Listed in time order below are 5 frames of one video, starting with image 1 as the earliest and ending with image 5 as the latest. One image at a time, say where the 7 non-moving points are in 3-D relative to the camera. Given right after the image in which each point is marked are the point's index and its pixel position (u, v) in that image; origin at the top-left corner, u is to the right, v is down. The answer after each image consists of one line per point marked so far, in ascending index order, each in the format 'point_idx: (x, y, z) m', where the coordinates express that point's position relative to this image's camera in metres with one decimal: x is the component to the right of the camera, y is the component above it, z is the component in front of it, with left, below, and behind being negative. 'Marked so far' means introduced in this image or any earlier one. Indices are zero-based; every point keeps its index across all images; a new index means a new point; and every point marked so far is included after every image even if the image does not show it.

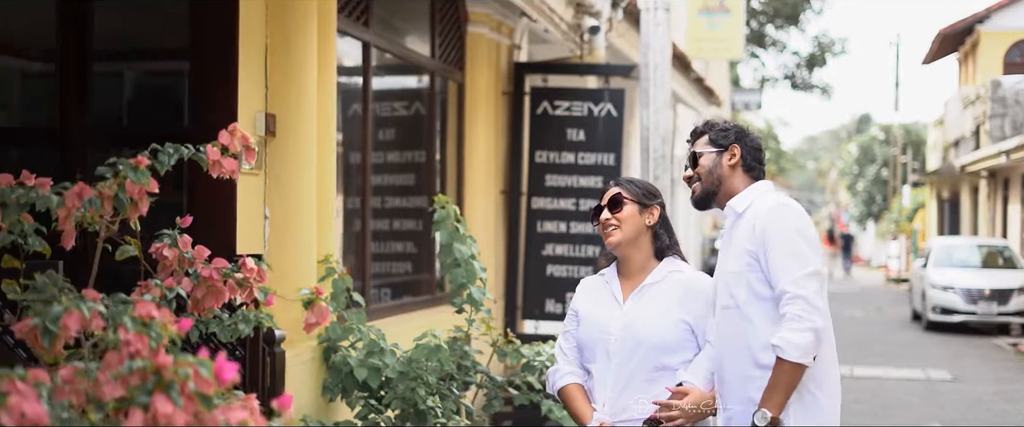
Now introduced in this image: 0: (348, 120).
0: (-1.0, +0.6, +7.3) m
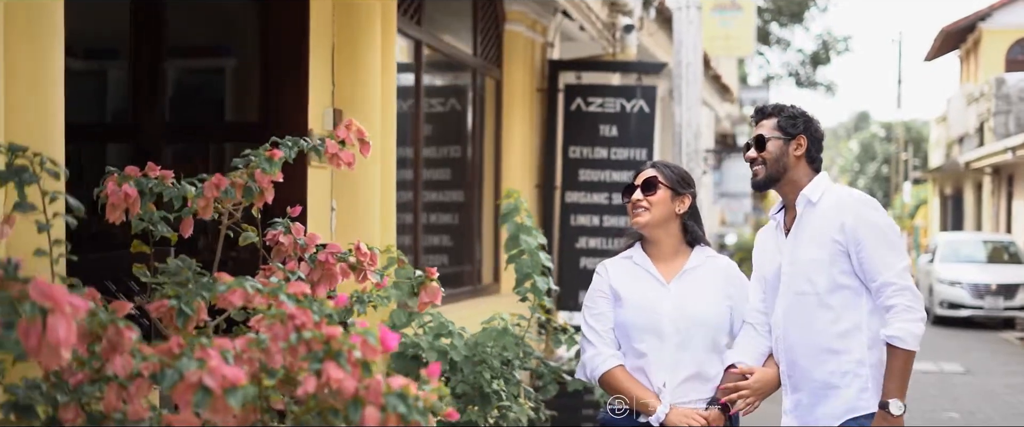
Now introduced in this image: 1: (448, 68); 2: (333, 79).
0: (-0.7, +0.6, +7.5) m
1: (-0.5, +1.1, +8.5) m
2: (-0.9, +0.7, +6.3) m
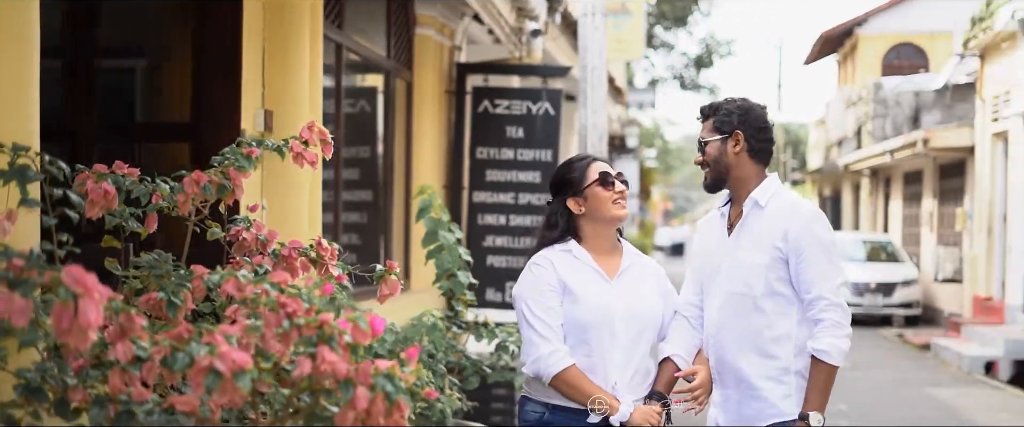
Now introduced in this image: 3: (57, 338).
0: (-1.2, +0.6, +7.7) m
1: (-1.1, +1.1, +8.8) m
2: (-1.4, +0.7, +6.5) m
3: (-1.0, -0.3, +2.5) m
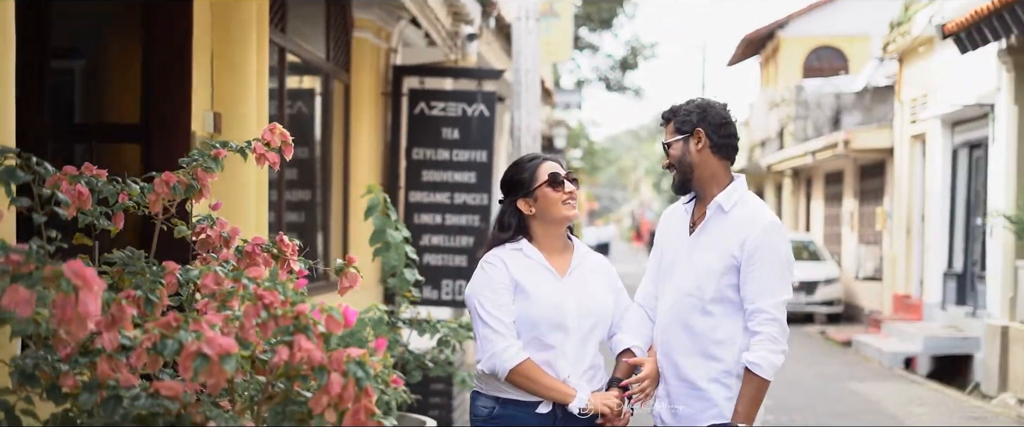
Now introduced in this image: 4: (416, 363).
0: (-1.6, +0.6, +7.9) m
1: (-1.6, +1.1, +8.9) m
2: (-1.7, +0.7, +6.6) m
3: (-1.0, -0.3, +2.7) m
4: (-0.6, -0.9, +7.1) m
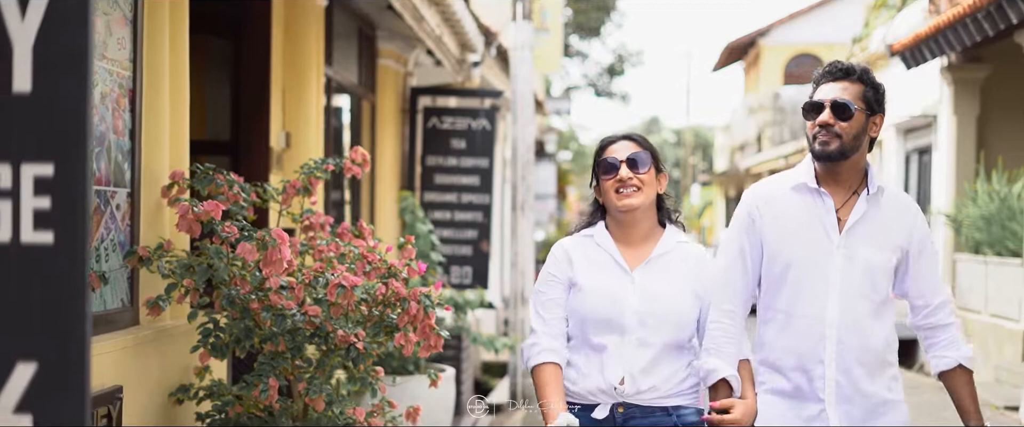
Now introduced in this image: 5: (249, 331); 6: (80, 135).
0: (-1.6, +0.7, +9.9) m
1: (-1.6, +1.1, +11.0) m
2: (-1.7, +0.8, +8.7) m
3: (-1.0, -0.2, +4.8) m
4: (-0.6, -0.8, +9.2) m
5: (-1.1, -0.5, +5.2) m
6: (-0.9, +0.2, +2.4) m
